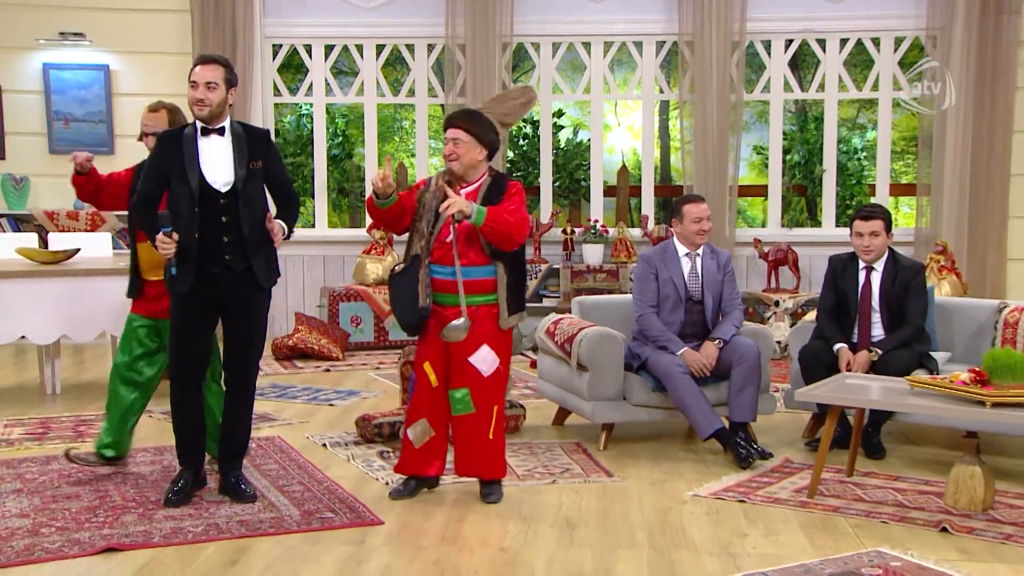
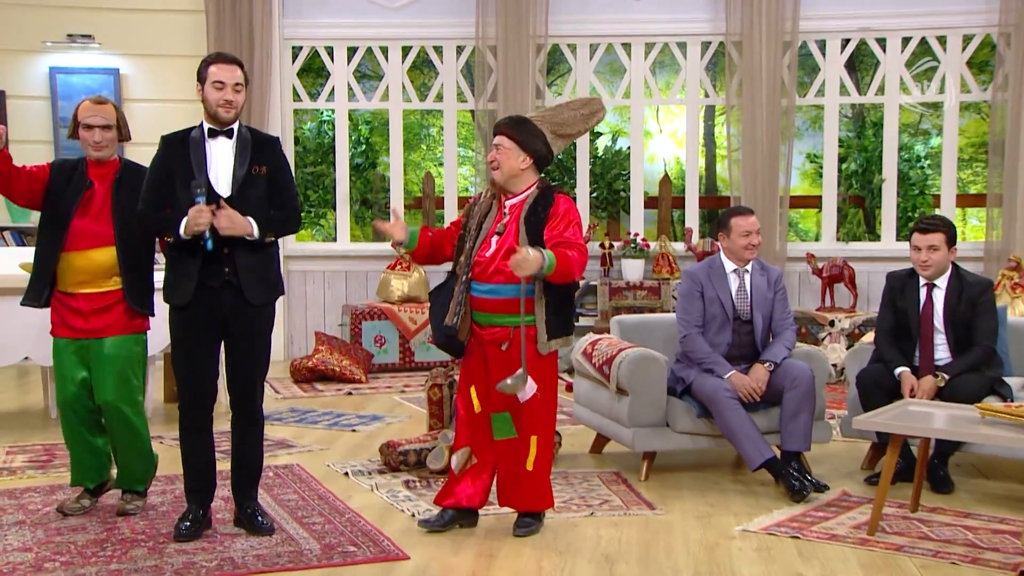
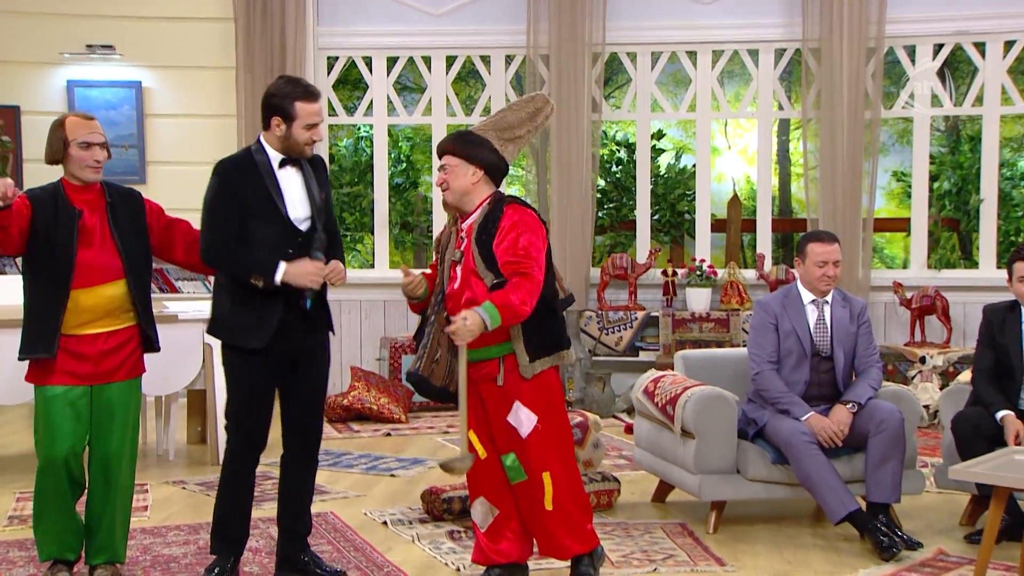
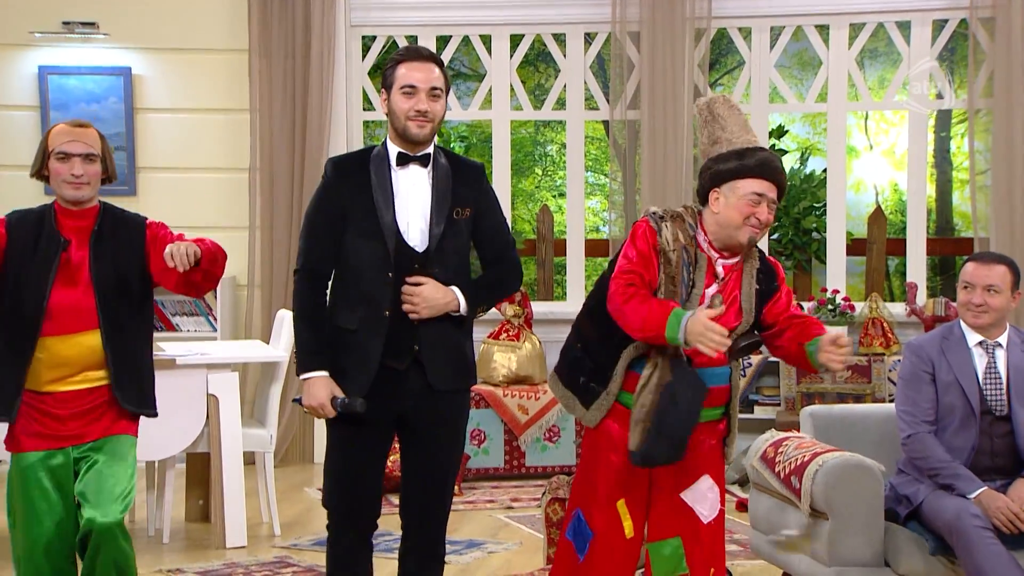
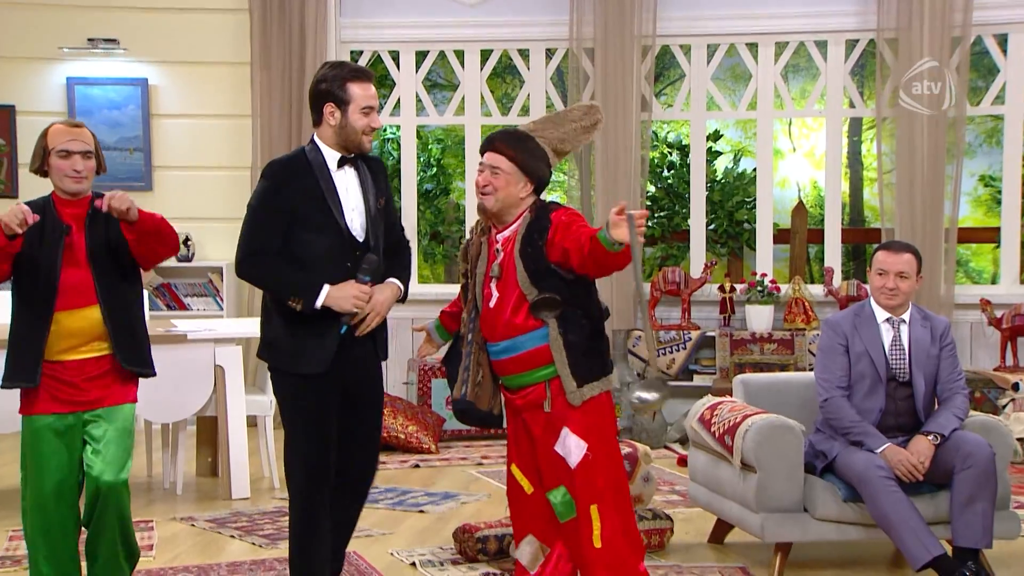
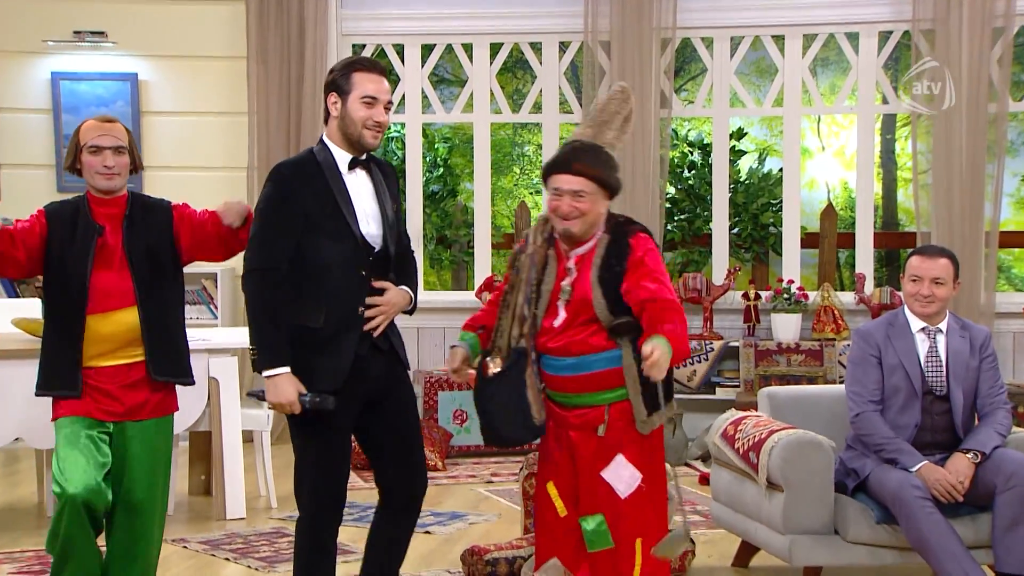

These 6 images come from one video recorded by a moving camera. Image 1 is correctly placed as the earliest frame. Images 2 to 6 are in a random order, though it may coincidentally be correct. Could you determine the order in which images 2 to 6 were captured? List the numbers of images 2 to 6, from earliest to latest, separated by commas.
2, 3, 5, 6, 4
